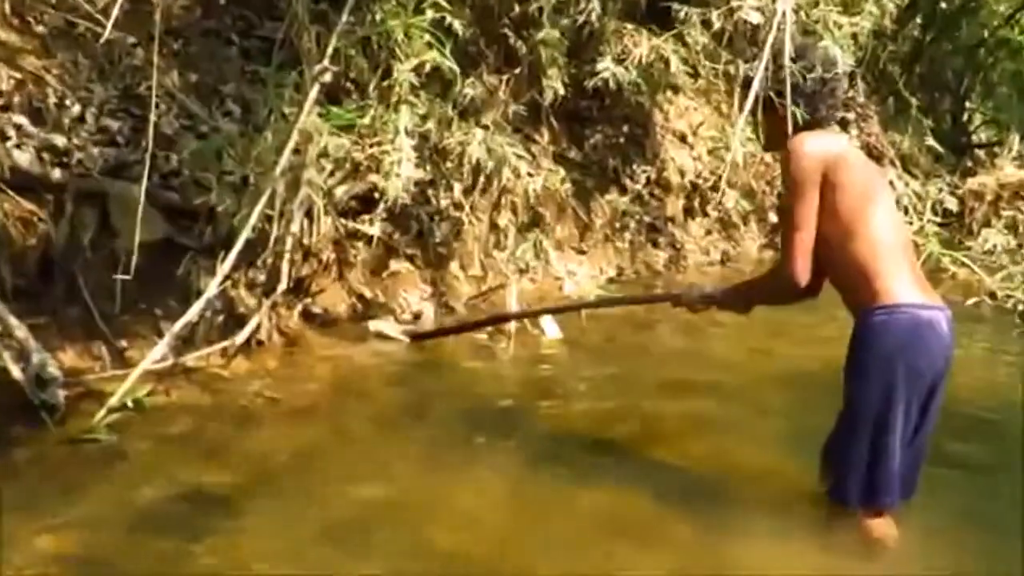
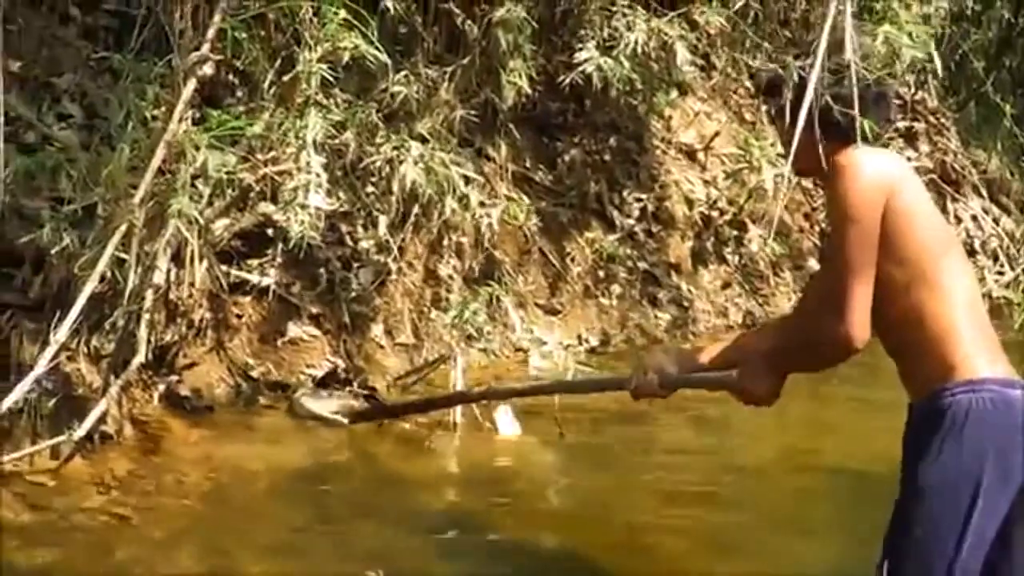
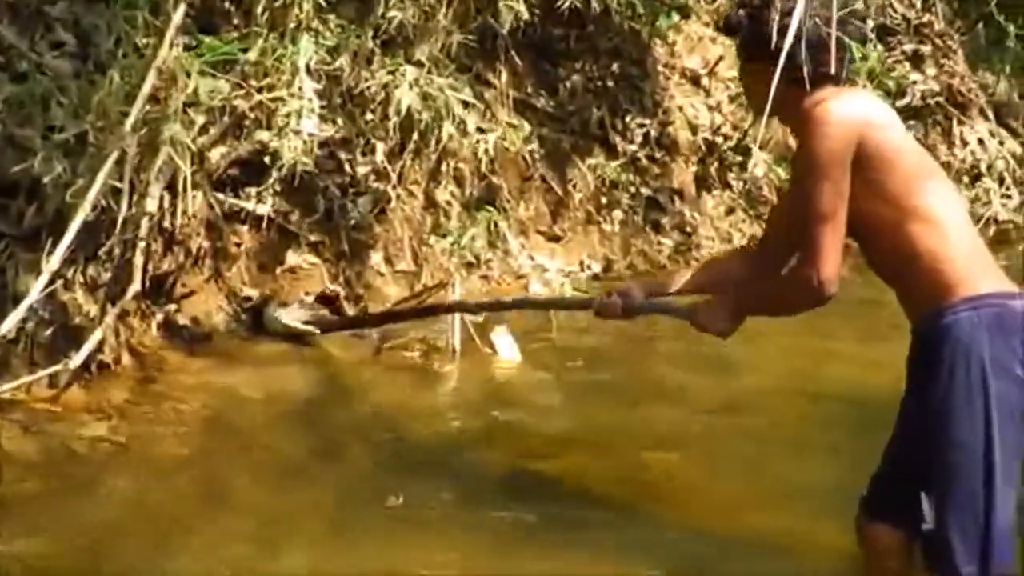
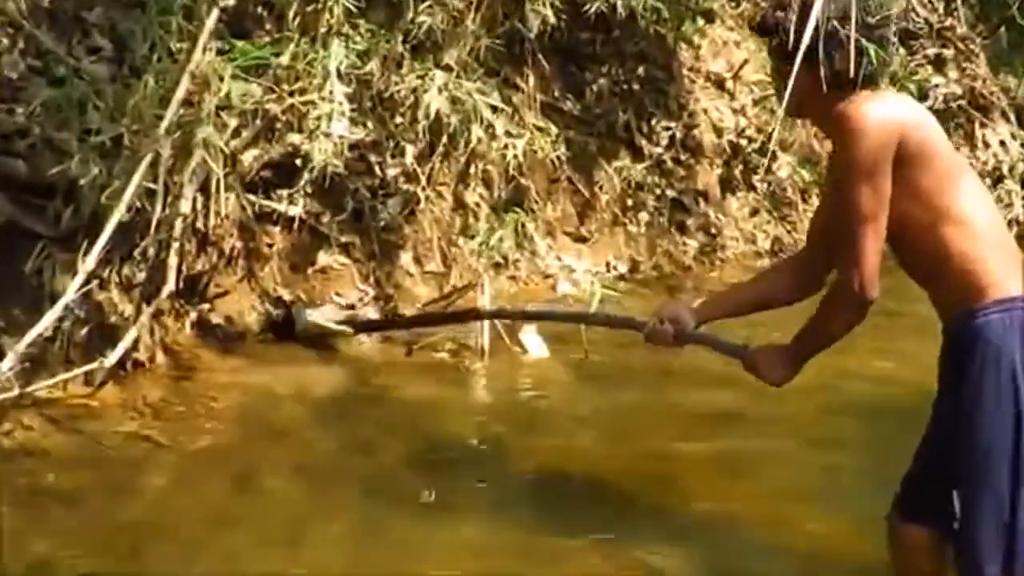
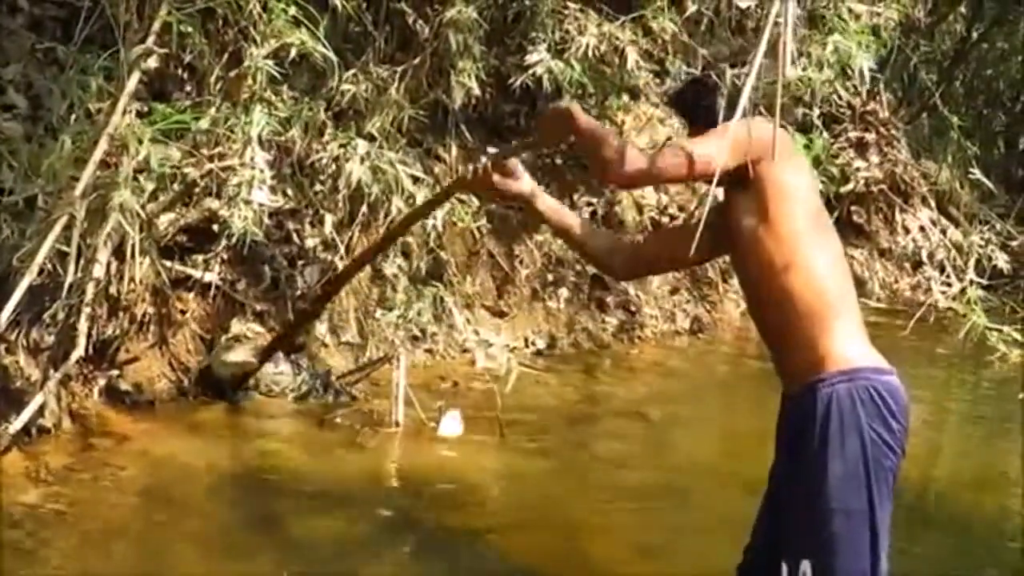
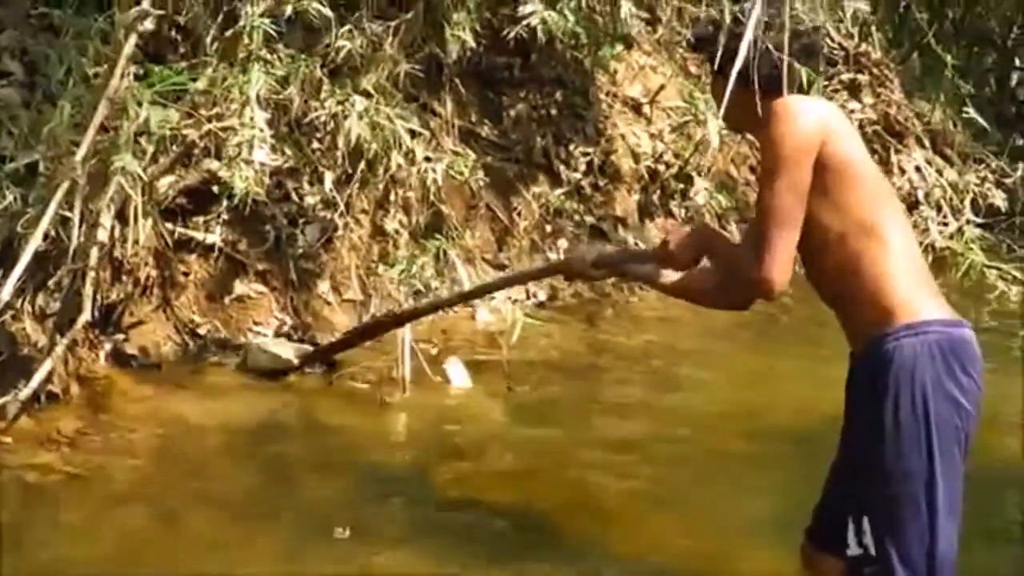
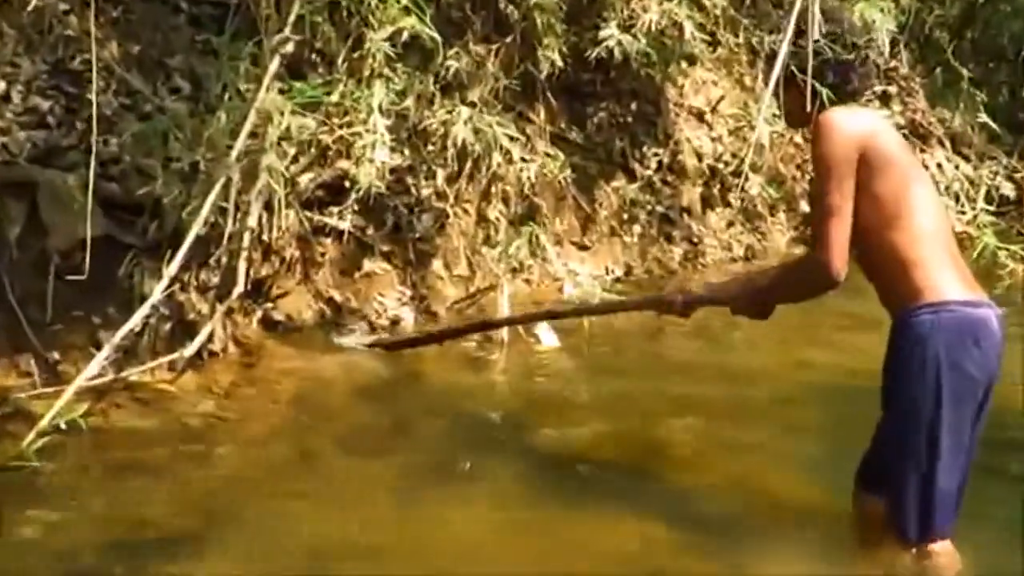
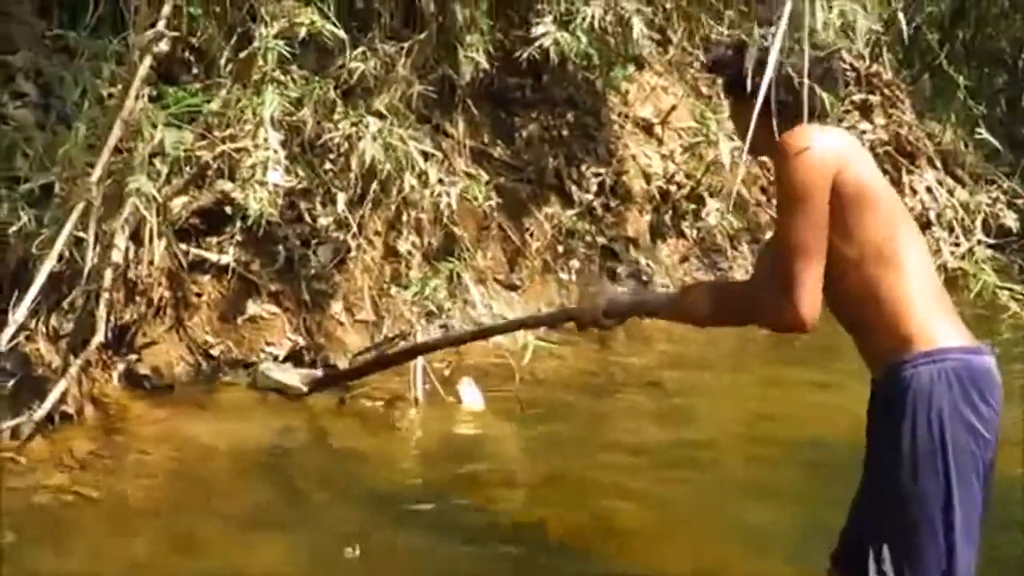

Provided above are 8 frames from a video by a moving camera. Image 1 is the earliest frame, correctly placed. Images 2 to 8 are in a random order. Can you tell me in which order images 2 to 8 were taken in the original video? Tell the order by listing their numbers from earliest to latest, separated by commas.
7, 4, 3, 6, 8, 2, 5
